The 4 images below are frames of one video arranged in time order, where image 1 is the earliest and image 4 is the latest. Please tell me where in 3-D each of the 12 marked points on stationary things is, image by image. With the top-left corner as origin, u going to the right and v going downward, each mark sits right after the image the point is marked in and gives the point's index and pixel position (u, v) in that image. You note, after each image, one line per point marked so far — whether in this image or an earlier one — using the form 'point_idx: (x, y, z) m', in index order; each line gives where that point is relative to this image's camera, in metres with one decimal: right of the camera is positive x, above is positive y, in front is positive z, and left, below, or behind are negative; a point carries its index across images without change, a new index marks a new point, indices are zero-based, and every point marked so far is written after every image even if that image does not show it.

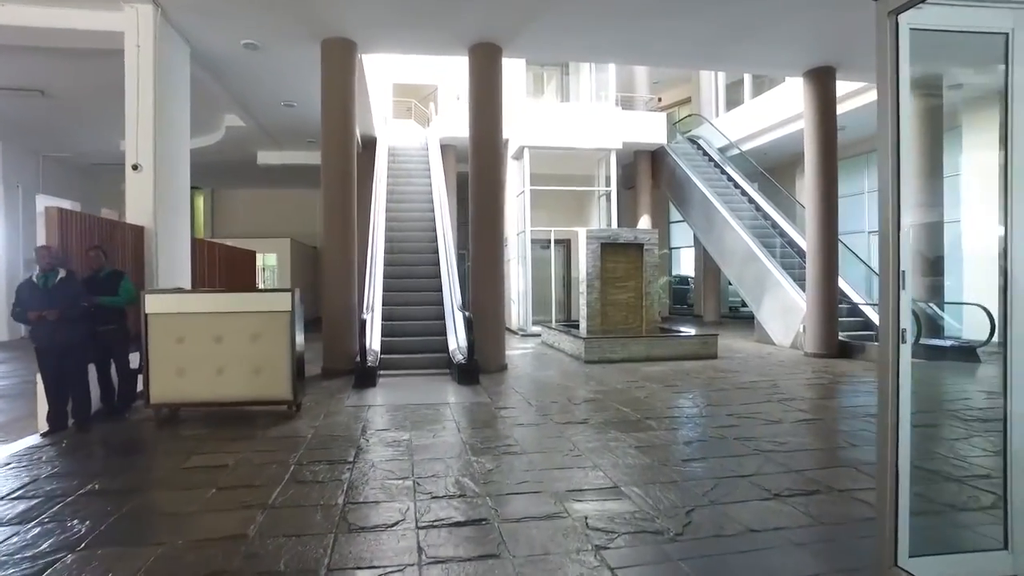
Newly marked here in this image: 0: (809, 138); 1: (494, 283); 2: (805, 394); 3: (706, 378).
0: (+4.3, +2.1, +9.3) m
1: (-0.3, 0.0, +8.2) m
2: (+3.0, -1.1, +6.7) m
3: (+2.2, -1.0, +7.6) m
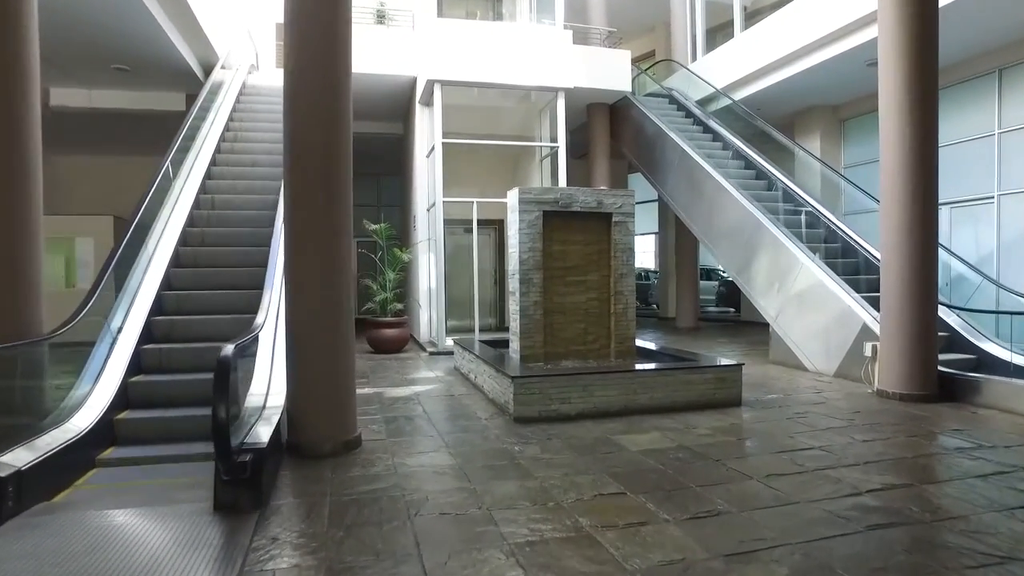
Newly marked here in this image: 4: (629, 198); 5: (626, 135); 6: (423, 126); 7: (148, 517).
0: (+3.2, +2.2, +5.5) m
1: (-1.2, 0.0, +4.2) m
2: (+2.2, -1.0, +2.9) m
3: (+1.4, -1.0, +3.7) m
4: (+1.2, +0.9, +6.5) m
5: (+2.1, +2.9, +12.2) m
6: (-1.5, +2.7, +10.8) m
7: (-1.8, -1.1, +3.2) m
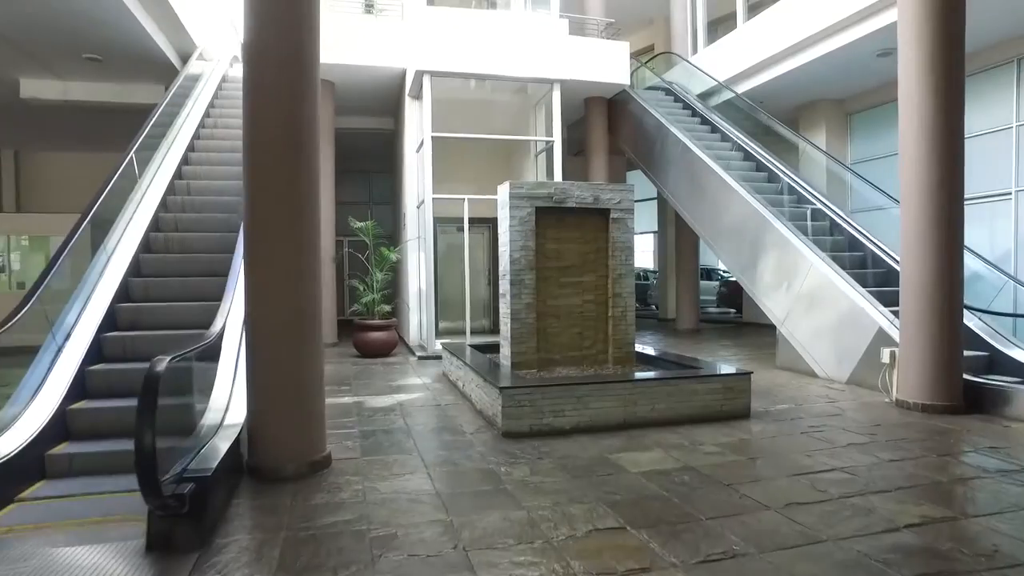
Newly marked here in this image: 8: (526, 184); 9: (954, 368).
0: (+3.1, +2.1, +5.1) m
1: (-1.3, 0.0, +3.7) m
2: (+2.1, -1.1, +2.4) m
3: (+1.3, -1.0, +3.3) m
4: (+1.1, +0.9, +6.0) m
5: (+2.0, +2.9, +11.8) m
6: (-1.6, +2.7, +10.4) m
7: (-1.9, -1.1, +2.8) m
8: (+0.1, +0.9, +5.8) m
9: (+3.4, -0.6, +5.0) m
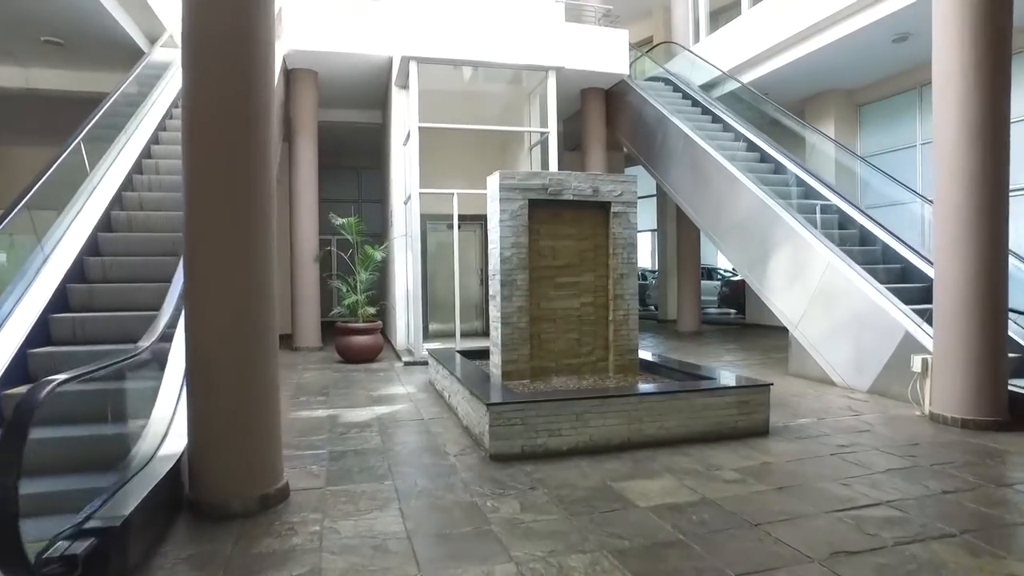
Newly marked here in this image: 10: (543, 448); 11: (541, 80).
0: (+3.1, +2.1, +4.6) m
1: (-1.3, 0.0, +3.2) m
2: (+2.1, -1.1, +1.9) m
3: (+1.2, -1.1, +2.8) m
4: (+1.0, +0.9, +5.5) m
5: (+1.9, +2.9, +11.2) m
6: (-1.7, +2.7, +9.8) m
7: (-1.9, -1.2, +2.2) m
8: (0.0, +0.9, +5.2) m
9: (+3.4, -0.6, +4.5) m
10: (+0.2, -1.0, +3.9) m
11: (+0.4, +3.1, +9.8) m
